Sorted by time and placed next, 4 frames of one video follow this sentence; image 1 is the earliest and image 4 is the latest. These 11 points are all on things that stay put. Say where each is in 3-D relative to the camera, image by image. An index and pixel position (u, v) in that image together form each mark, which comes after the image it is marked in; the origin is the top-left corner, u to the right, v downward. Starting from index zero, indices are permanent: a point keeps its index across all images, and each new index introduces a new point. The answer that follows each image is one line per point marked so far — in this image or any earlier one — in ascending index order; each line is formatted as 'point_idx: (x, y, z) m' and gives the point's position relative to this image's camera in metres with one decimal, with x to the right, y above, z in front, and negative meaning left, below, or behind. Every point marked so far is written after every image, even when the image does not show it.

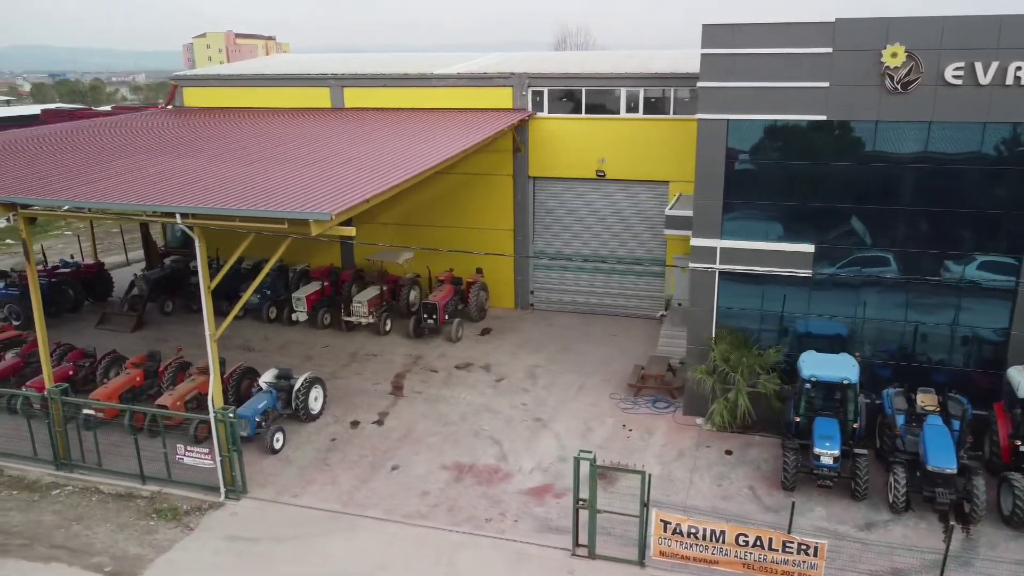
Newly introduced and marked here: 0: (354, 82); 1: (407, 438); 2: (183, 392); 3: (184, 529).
0: (-3.5, +4.5, +17.9) m
1: (-1.6, -2.3, +12.4) m
2: (-5.0, -1.6, +12.4) m
3: (-4.2, -3.1, +10.4) m
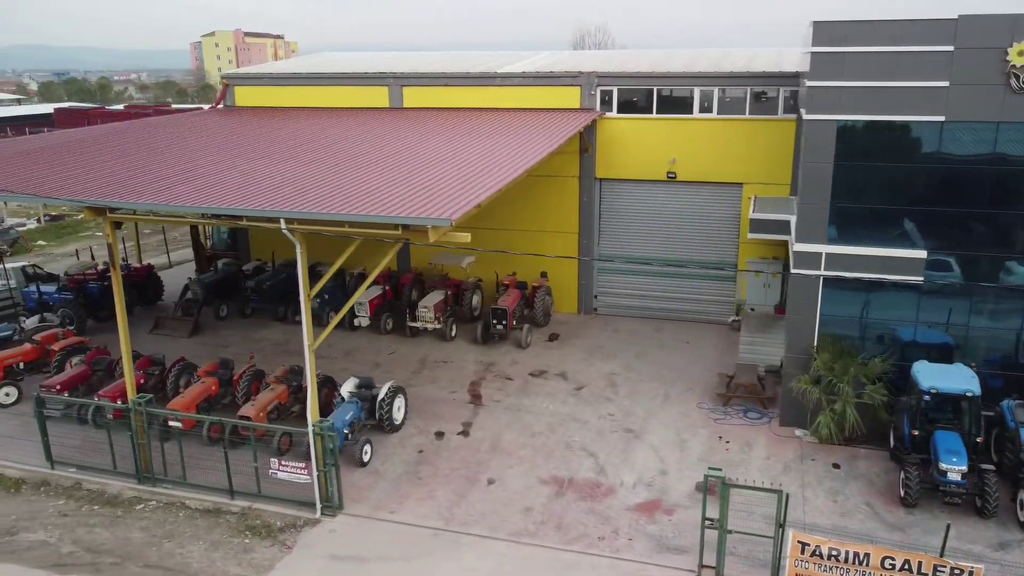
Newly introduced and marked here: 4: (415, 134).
0: (-2.1, +4.4, +17.5) m
1: (-0.2, -2.4, +11.9) m
2: (-3.6, -1.7, +12.0) m
3: (-2.8, -3.2, +9.9) m
4: (-1.7, +2.8, +15.4) m
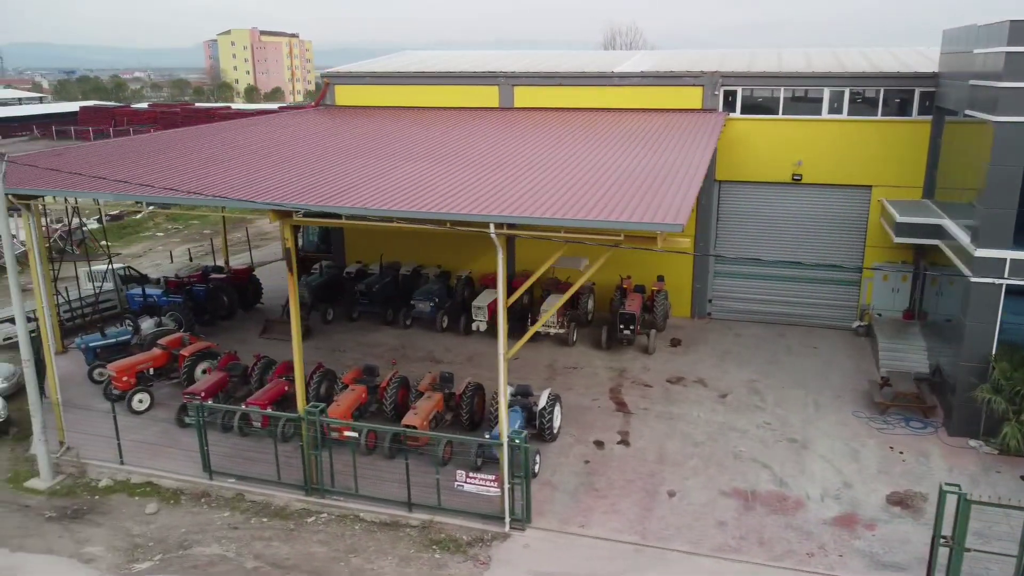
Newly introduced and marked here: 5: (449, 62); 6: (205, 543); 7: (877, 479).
0: (+0.3, +4.4, +17.1) m
1: (+2.2, -2.5, +11.6) m
2: (-1.2, -1.8, +11.6) m
3: (-0.4, -3.3, +9.6) m
4: (+0.7, +2.7, +15.1) m
5: (-1.5, +5.4, +19.2) m
6: (-3.9, -3.2, +10.3) m
7: (+4.9, -2.6, +11.0) m
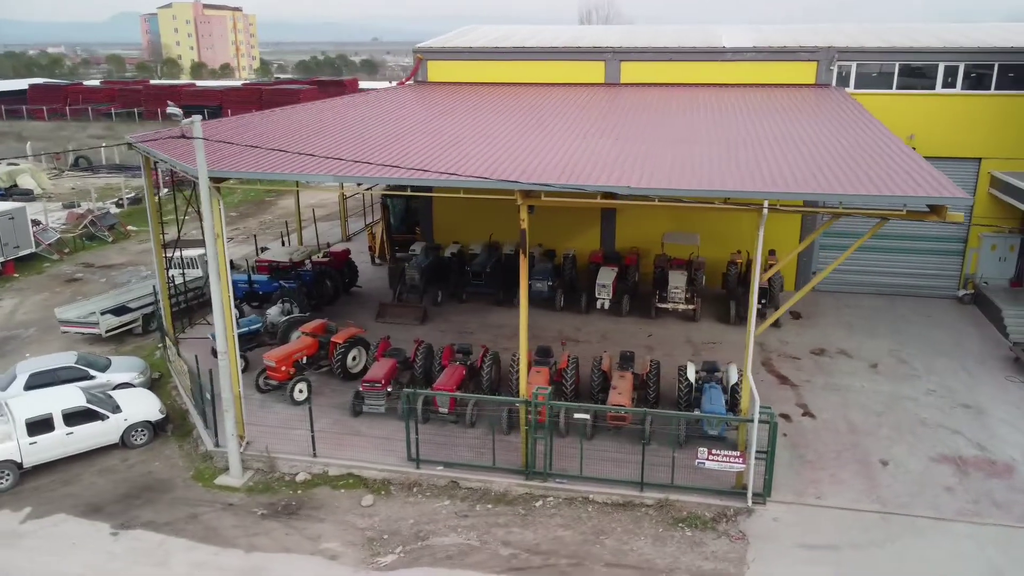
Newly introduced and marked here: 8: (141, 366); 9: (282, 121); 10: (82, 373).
0: (+2.6, +4.9, +17.0) m
1: (+5.0, -2.1, +11.8) m
2: (+1.6, -1.5, +11.6) m
3: (+2.6, -3.0, +9.7) m
4: (+3.1, +3.1, +15.0) m
5: (+0.6, +5.9, +18.9) m
6: (-0.9, -3.0, +10.0) m
7: (+7.9, -2.1, +11.5) m
8: (-6.2, -1.3, +13.5) m
9: (-4.8, +3.3, +15.8) m
10: (-6.8, -1.4, +12.9) m
